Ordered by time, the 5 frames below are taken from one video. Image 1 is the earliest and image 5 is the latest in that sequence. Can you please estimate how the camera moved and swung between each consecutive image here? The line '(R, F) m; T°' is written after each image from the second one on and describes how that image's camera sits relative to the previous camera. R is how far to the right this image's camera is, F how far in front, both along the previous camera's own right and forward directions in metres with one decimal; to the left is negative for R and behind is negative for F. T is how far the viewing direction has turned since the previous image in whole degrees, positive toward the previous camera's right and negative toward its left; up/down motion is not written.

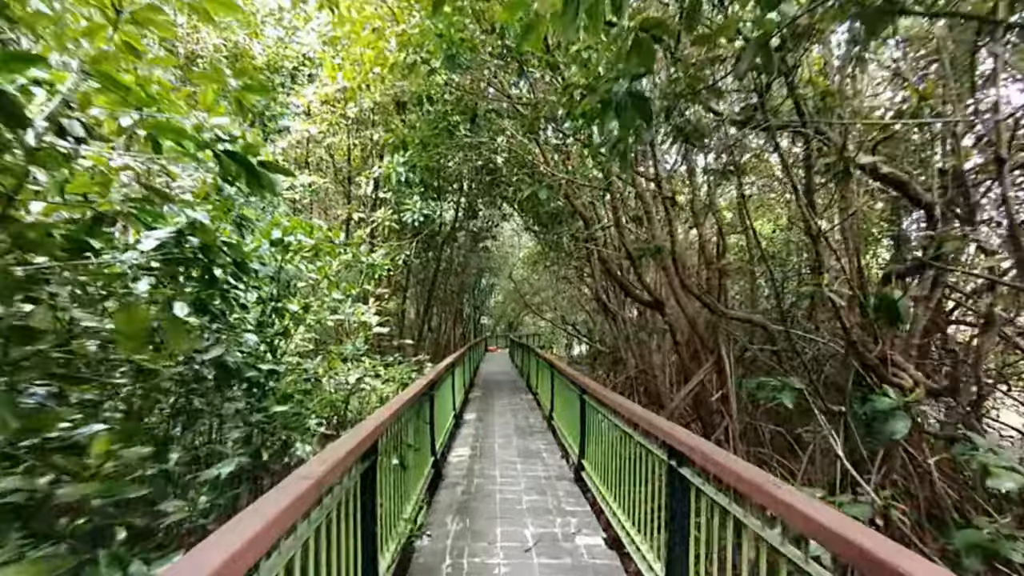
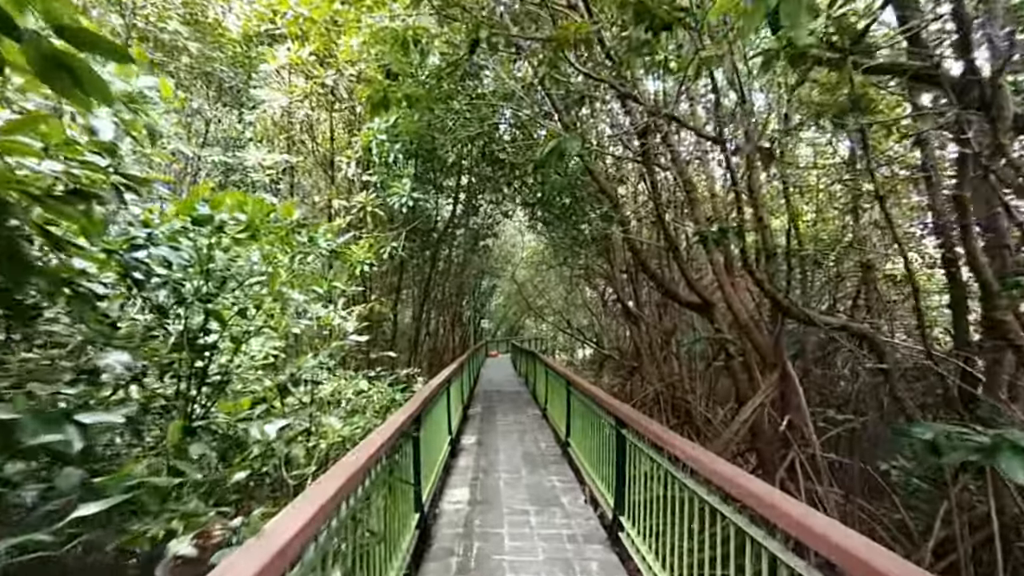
(-0.1, +1.0) m; 0°
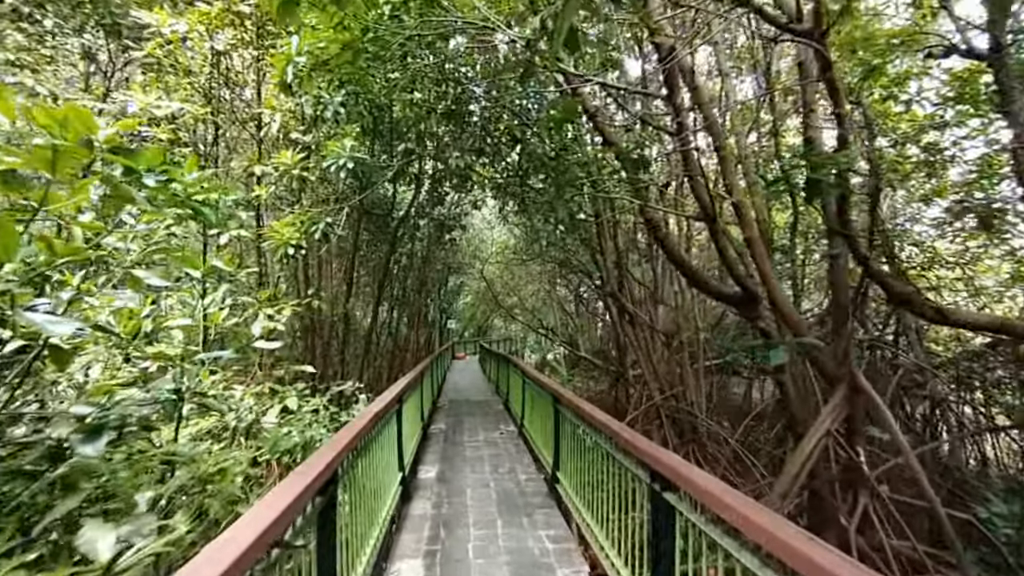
(0.0, +1.2) m; +4°
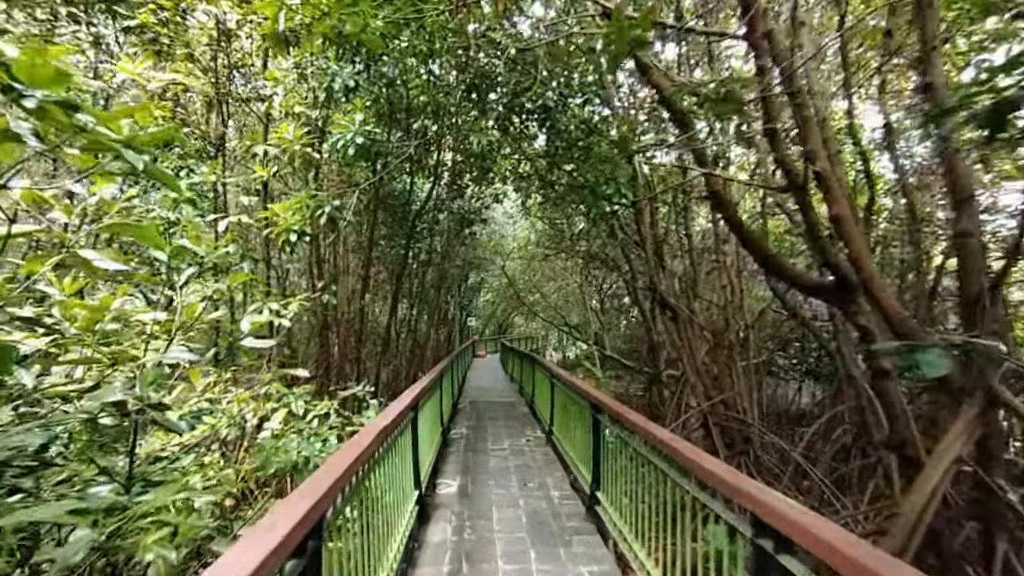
(-0.1, +0.5) m; -2°
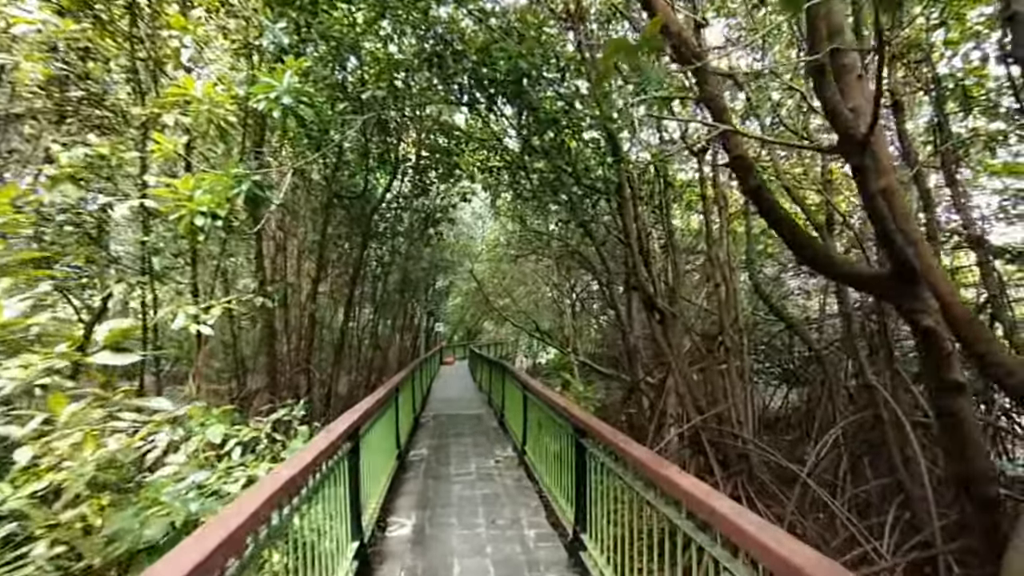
(0.0, +0.7) m; +4°
